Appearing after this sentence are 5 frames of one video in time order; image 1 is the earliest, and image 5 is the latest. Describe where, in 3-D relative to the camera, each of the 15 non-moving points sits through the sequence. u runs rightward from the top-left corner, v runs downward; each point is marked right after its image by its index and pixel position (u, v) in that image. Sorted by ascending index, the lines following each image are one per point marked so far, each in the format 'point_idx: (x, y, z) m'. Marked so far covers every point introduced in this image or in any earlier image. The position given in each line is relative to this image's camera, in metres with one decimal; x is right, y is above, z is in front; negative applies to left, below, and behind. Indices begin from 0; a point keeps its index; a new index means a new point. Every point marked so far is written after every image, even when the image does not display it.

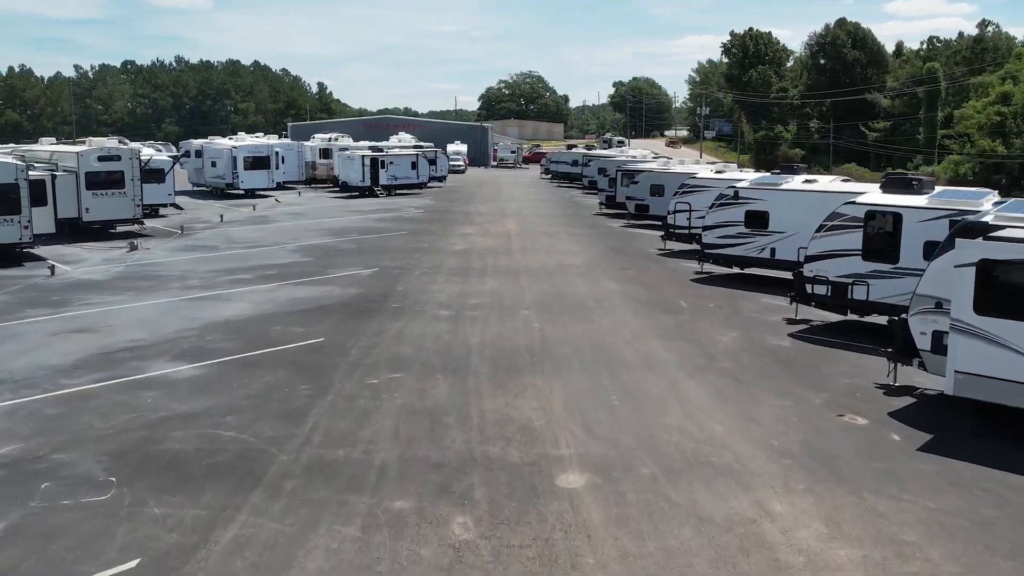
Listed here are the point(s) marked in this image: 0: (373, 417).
0: (-1.5, -1.4, +10.8) m
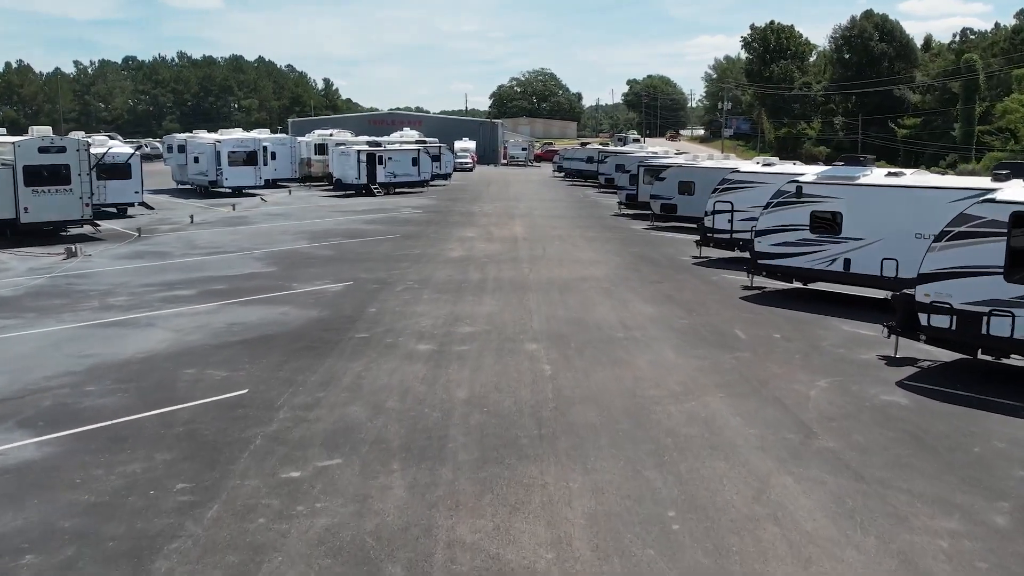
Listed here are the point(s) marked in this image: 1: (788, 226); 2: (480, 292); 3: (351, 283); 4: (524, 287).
0: (-1.6, -1.8, +6.3) m
1: (+4.9, +1.1, +17.7) m
2: (-0.6, -0.1, +18.1) m
3: (-3.1, +0.1, +19.1) m
4: (+0.2, 0.0, +18.7) m
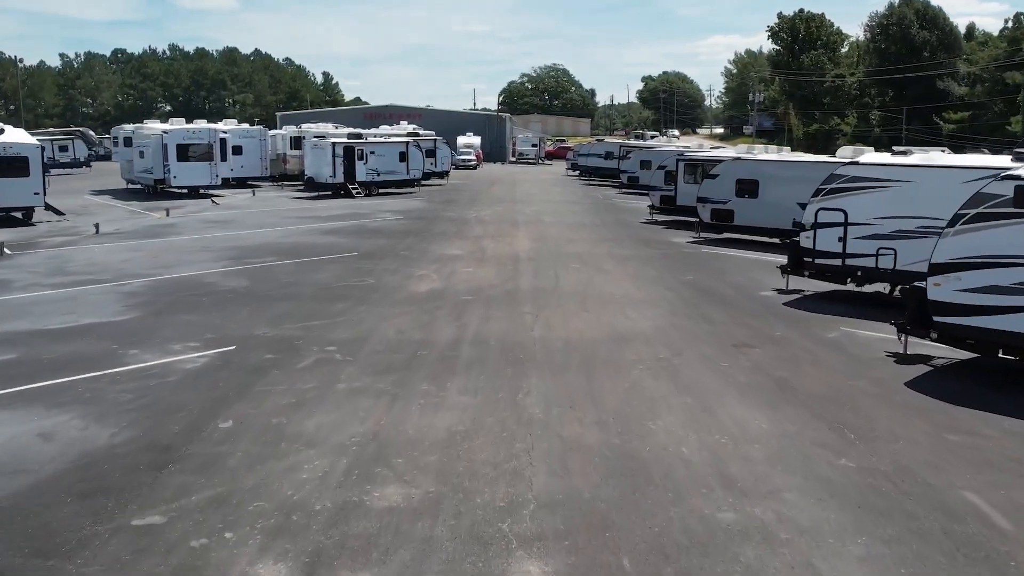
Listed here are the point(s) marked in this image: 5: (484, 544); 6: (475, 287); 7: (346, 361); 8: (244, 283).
0: (-1.8, -2.5, -1.4) m
1: (+4.8, +0.3, +9.9) m
2: (-0.7, -0.8, +10.3) m
3: (-3.2, -0.7, +11.4) m
4: (+0.1, -0.8, +10.9) m
5: (-0.2, -1.5, +5.9) m
6: (-0.6, 0.0, +16.2) m
7: (-1.8, -0.8, +10.7) m
8: (-4.4, +0.1, +16.5) m
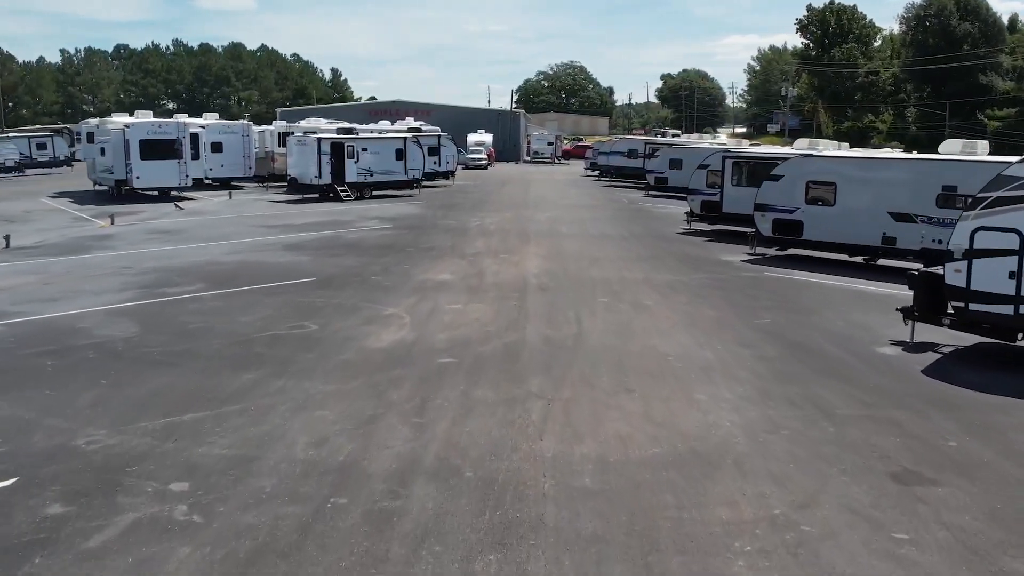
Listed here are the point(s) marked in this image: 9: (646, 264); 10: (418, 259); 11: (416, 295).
0: (-2.1, -3.1, -6.4) m
1: (+4.7, -0.3, +4.8) m
2: (-0.7, -1.4, +5.3) m
3: (-3.3, -1.3, +6.4) m
4: (+0.1, -1.3, +5.9) m
5: (-0.3, -2.1, +0.9) m
6: (-0.6, -0.6, +11.2) m
7: (-1.9, -1.4, +5.7) m
8: (-4.4, -0.5, +11.5) m
9: (+2.4, +0.4, +17.7) m
10: (-1.7, +0.5, +18.2) m
11: (-1.4, -0.1, +14.1) m
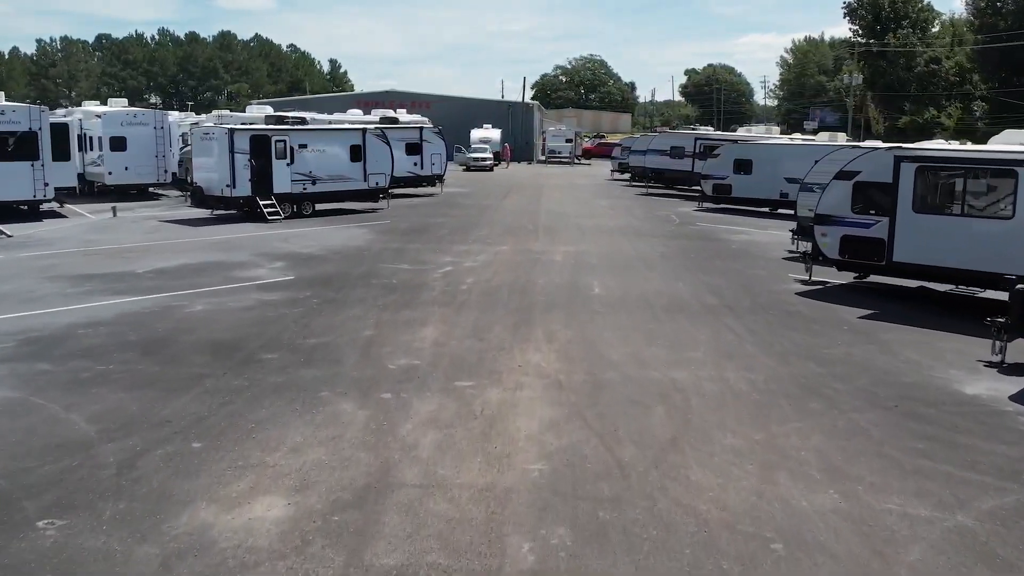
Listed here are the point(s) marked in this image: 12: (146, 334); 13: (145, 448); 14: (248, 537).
0: (-2.8, -4.6, -17.0) m
1: (+4.2, -1.7, -5.9) m
2: (-1.2, -2.9, -5.3) m
3: (-3.7, -2.7, -4.1) m
4: (-0.4, -2.8, -4.7) m
5: (-0.9, -3.5, -9.7) m
6: (-0.9, -2.0, +0.6) m
7: (-2.3, -2.8, -4.9) m
8: (-4.8, -1.9, +1.0) m
9: (+2.2, -1.0, +7.0) m
10: (-2.0, -0.9, +7.6) m
11: (-1.7, -1.6, +3.5) m
12: (-3.8, -0.5, +10.3) m
13: (-2.4, -1.1, +6.5) m
14: (-1.4, -1.3, +5.1) m
